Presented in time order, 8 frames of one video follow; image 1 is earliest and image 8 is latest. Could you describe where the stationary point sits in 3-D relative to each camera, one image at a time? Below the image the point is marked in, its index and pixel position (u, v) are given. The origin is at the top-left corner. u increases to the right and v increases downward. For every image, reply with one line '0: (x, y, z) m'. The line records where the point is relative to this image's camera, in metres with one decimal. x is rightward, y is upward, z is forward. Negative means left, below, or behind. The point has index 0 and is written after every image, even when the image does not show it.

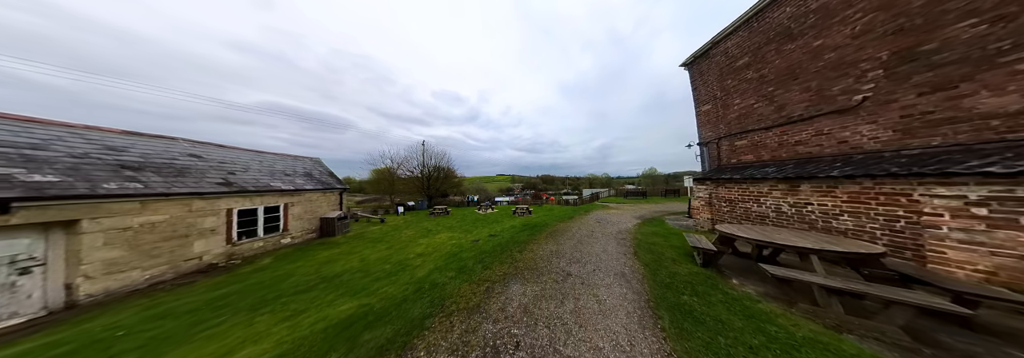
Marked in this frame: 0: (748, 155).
0: (+9.7, +1.0, +7.1) m
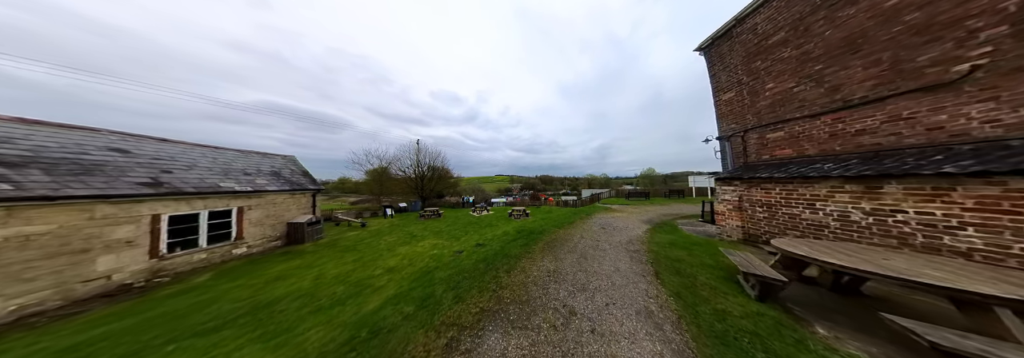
0: (+9.3, +1.0, +5.9) m
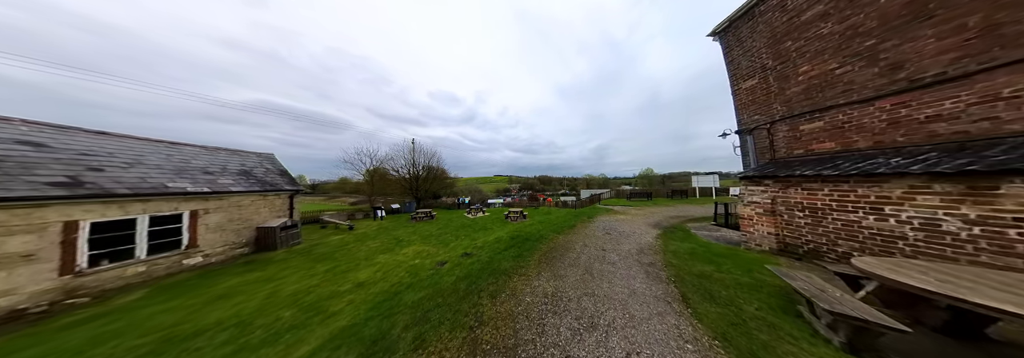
0: (+9.0, +1.1, +5.0) m
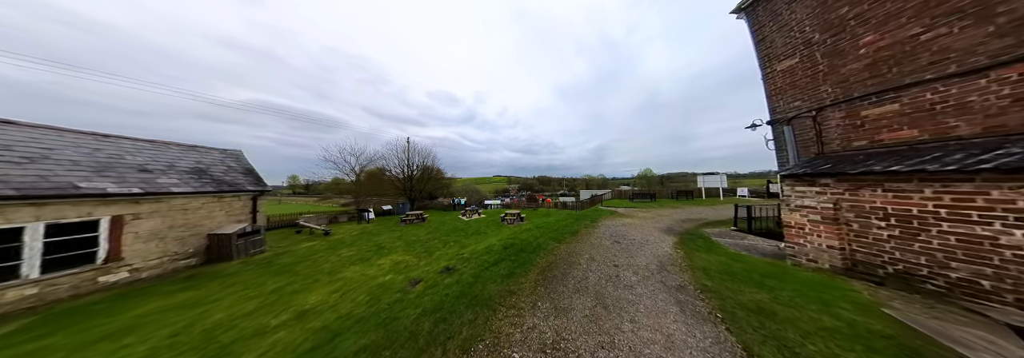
0: (+8.8, +1.1, +3.9) m
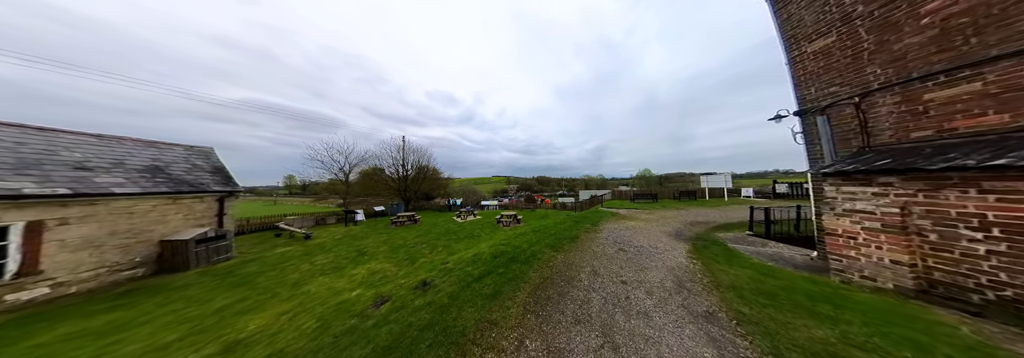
0: (+8.4, +1.1, +3.1) m
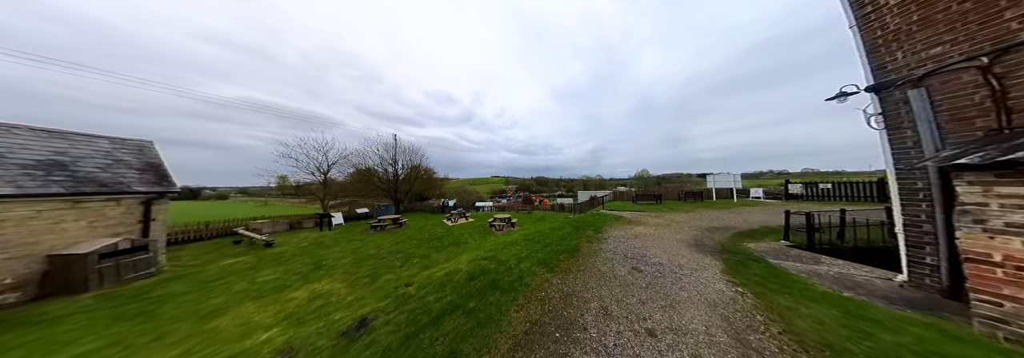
0: (+8.0, +1.2, +1.7) m
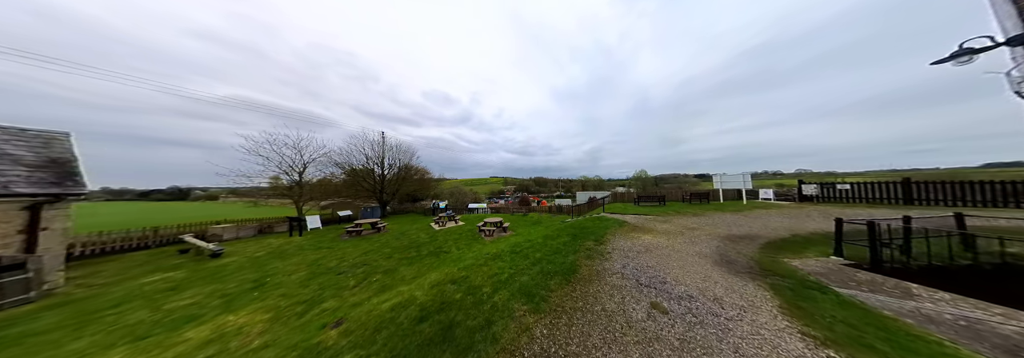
0: (+7.4, +1.2, +0.3) m
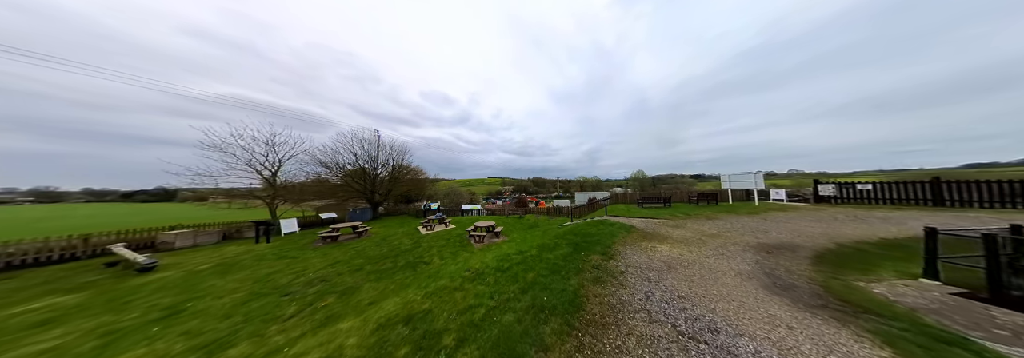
0: (+7.0, +1.3, -1.0) m
